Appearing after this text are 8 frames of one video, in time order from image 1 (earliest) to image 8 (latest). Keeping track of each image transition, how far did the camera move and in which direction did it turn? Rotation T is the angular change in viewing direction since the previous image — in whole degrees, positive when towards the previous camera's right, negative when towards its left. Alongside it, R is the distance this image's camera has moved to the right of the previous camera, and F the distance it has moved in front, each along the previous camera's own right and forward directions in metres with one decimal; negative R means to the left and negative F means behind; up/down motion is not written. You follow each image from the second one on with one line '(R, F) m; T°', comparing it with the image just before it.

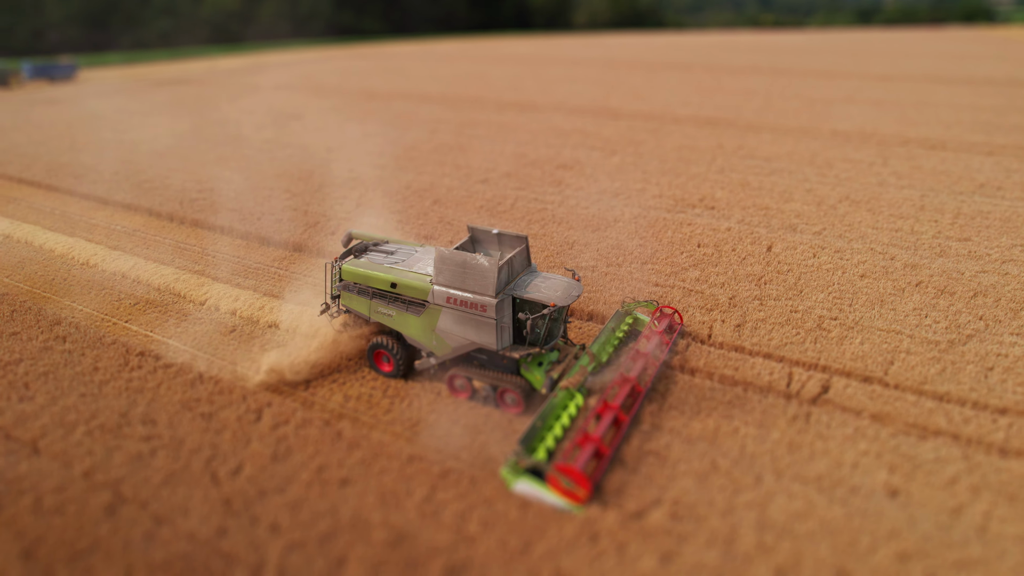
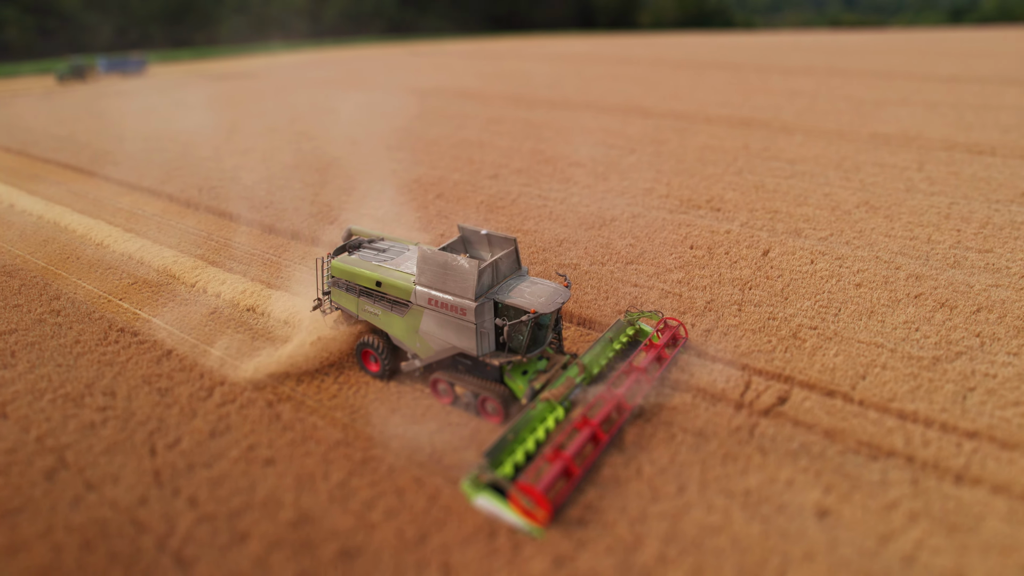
(+1.6, +0.2) m; -6°
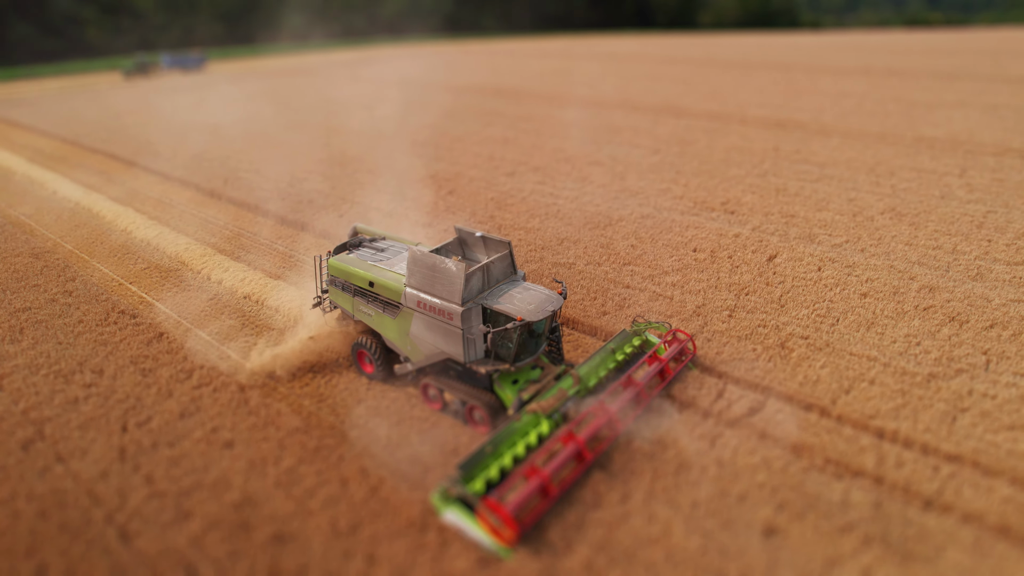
(+1.2, +0.1) m; -5°
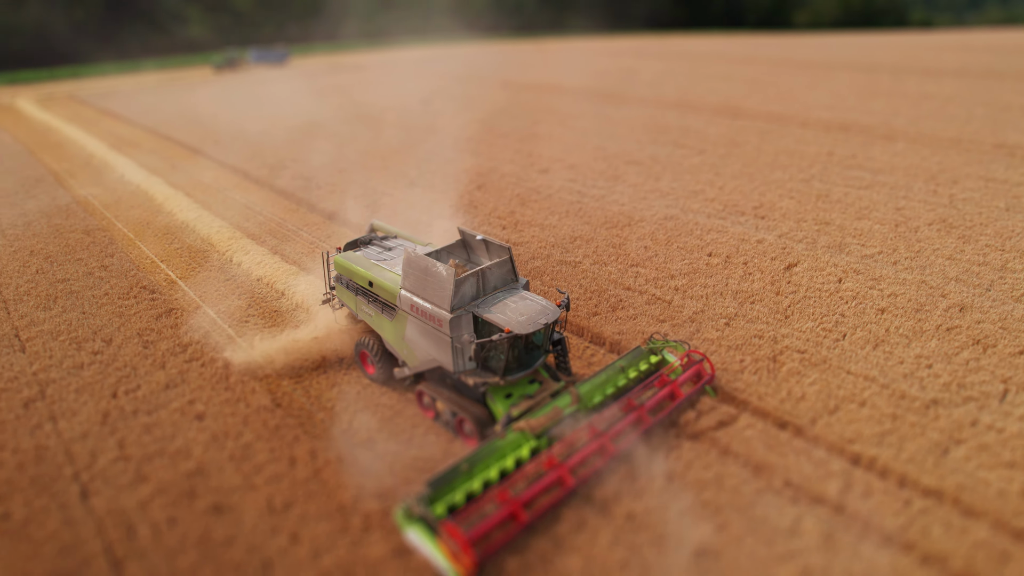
(+1.4, +0.2) m; -7°
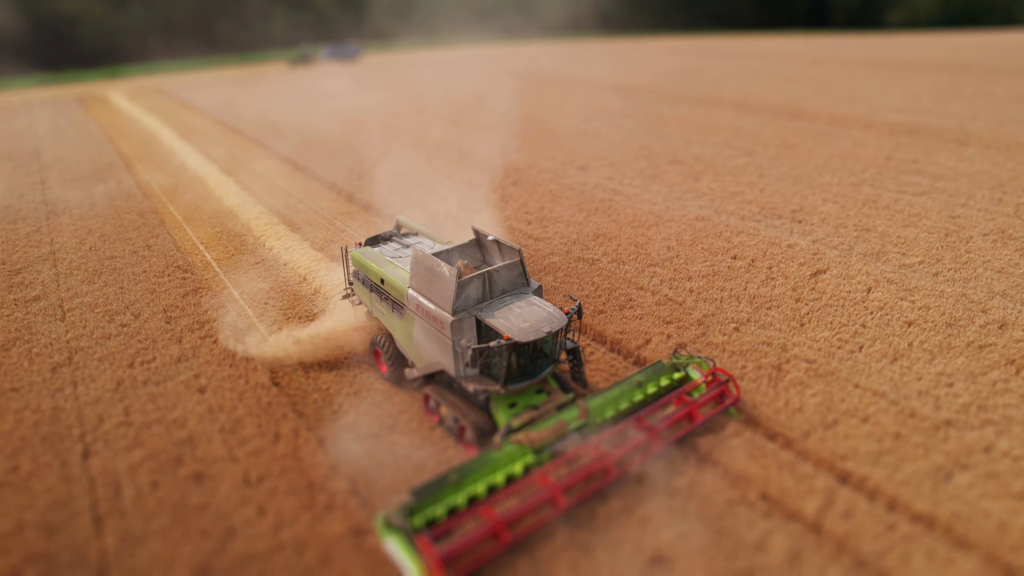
(+1.0, +0.1) m; -6°
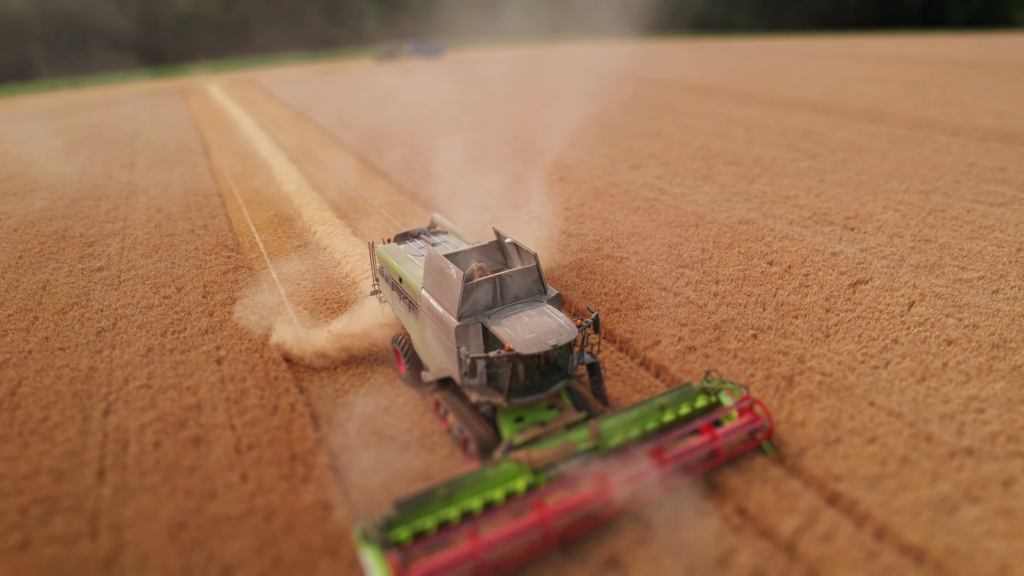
(+1.0, +0.1) m; -7°
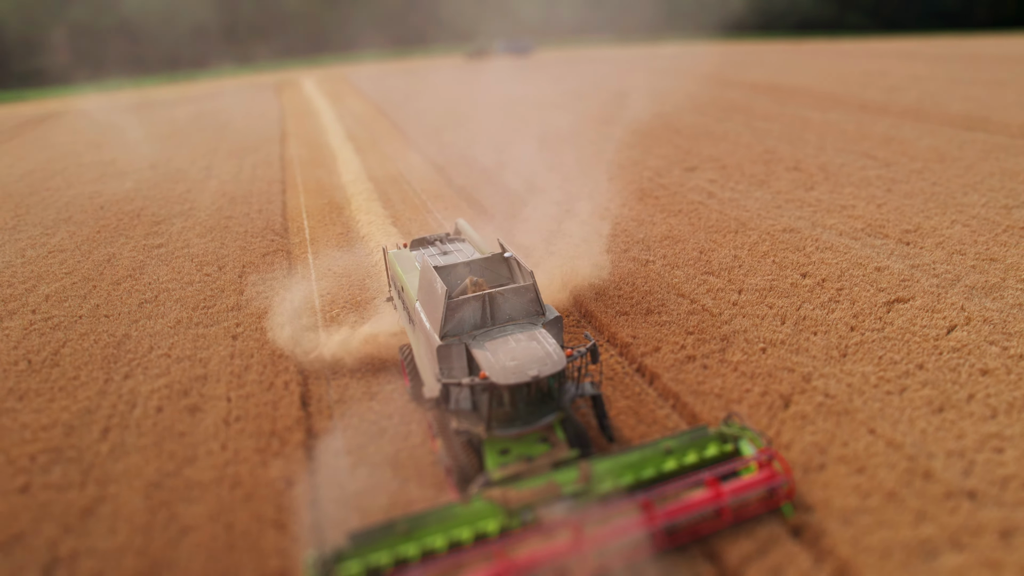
(+1.2, +0.2) m; -8°
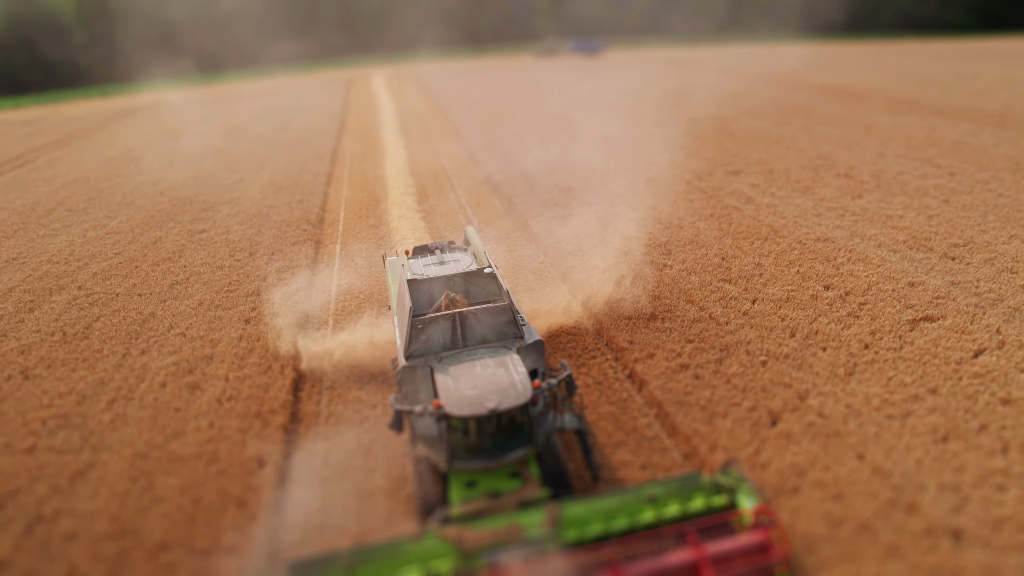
(+1.0, +0.1) m; -6°
